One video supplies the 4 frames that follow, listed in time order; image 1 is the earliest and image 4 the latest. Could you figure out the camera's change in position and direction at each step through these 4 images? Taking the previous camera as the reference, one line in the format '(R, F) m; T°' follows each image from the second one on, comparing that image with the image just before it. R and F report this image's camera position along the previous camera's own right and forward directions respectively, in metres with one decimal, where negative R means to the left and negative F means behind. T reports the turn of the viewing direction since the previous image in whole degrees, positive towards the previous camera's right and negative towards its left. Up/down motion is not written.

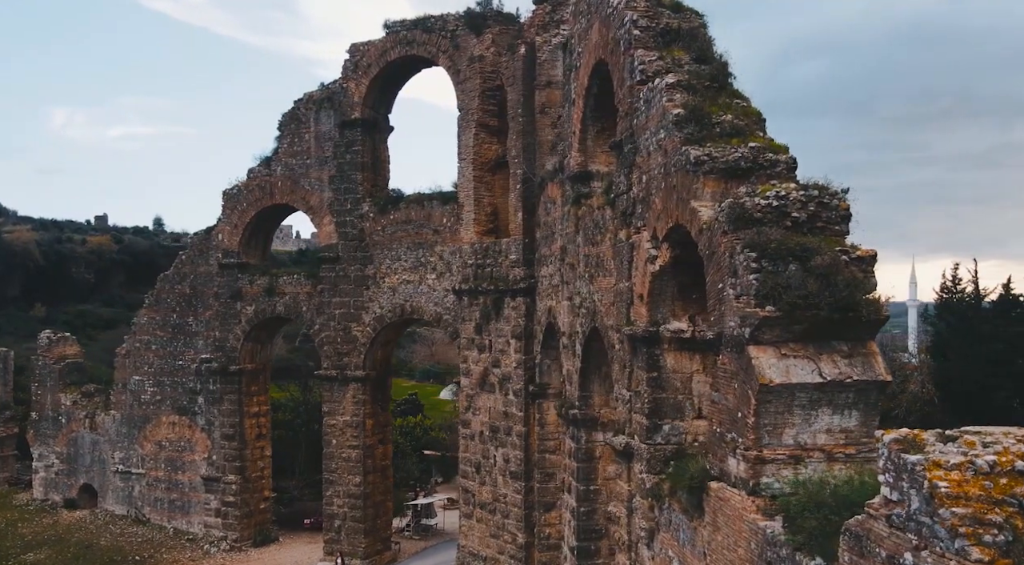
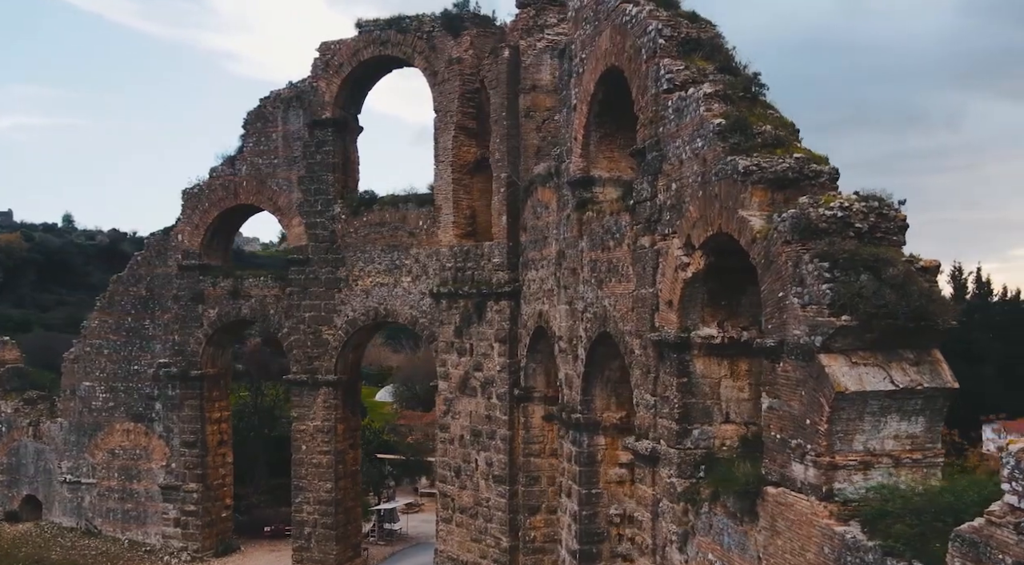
(-1.1, +0.1) m; +5°
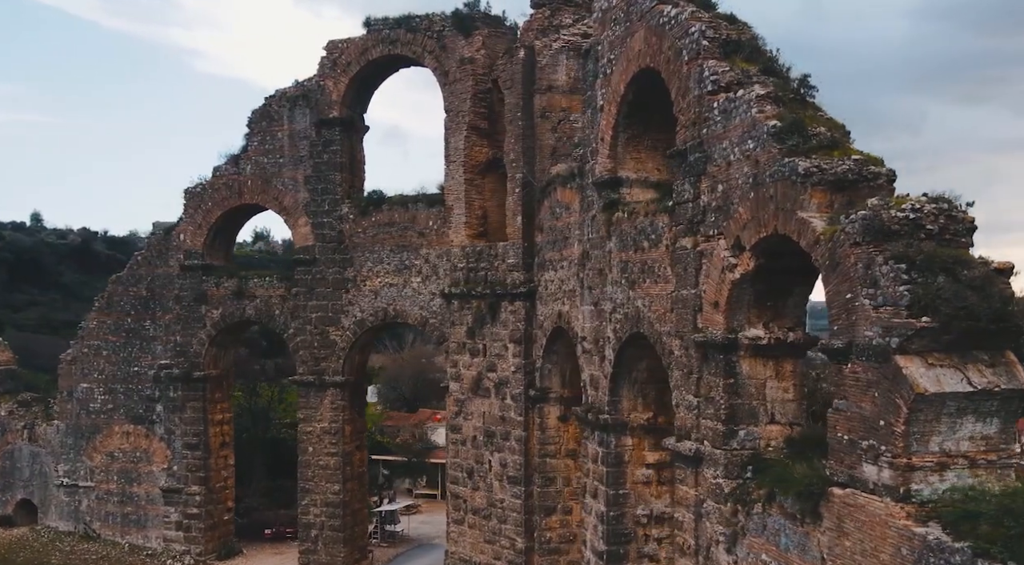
(-0.7, 0.0) m; +2°
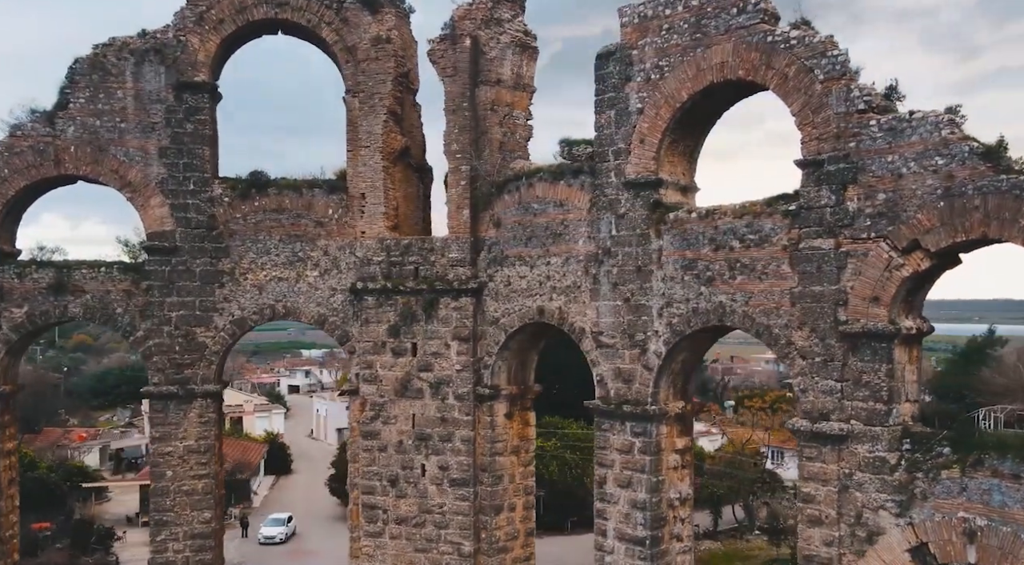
(-6.6, +2.2) m; +31°
